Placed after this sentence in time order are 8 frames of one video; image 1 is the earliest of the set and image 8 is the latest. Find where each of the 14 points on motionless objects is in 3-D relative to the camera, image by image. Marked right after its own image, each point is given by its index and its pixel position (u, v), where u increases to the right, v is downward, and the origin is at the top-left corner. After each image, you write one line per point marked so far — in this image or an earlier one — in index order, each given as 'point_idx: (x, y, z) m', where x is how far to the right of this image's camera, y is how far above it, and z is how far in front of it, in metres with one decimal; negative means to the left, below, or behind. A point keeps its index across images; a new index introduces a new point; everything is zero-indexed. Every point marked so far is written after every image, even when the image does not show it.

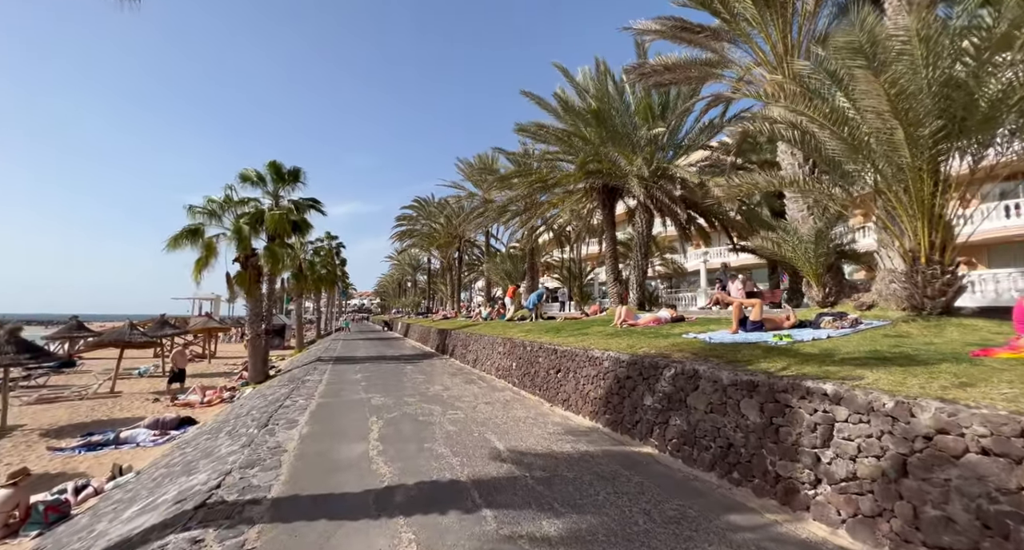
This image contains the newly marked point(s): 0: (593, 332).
0: (+1.9, -1.5, +10.5) m
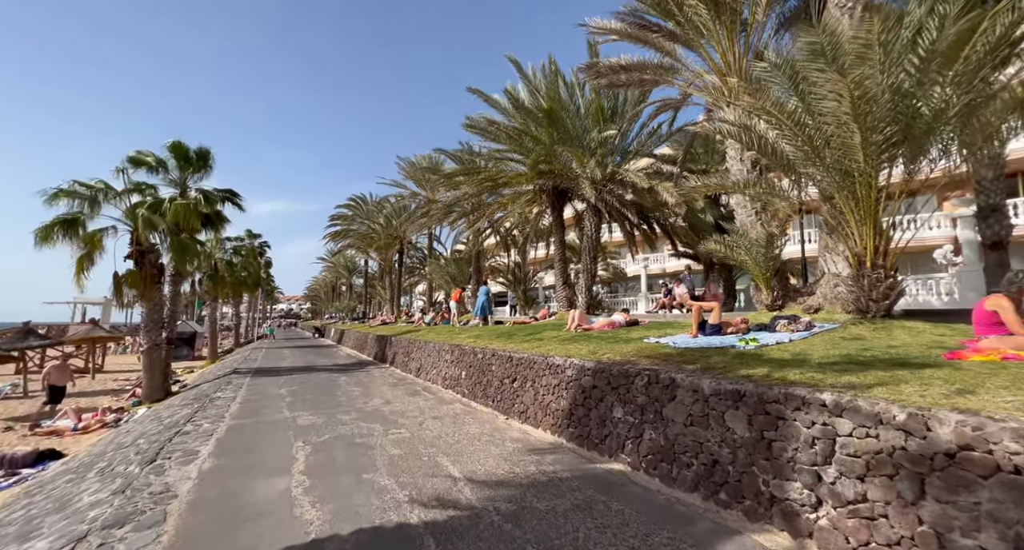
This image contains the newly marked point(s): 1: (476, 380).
0: (+0.7, -1.5, +10.0) m
1: (-0.4, -2.3, +9.9) m
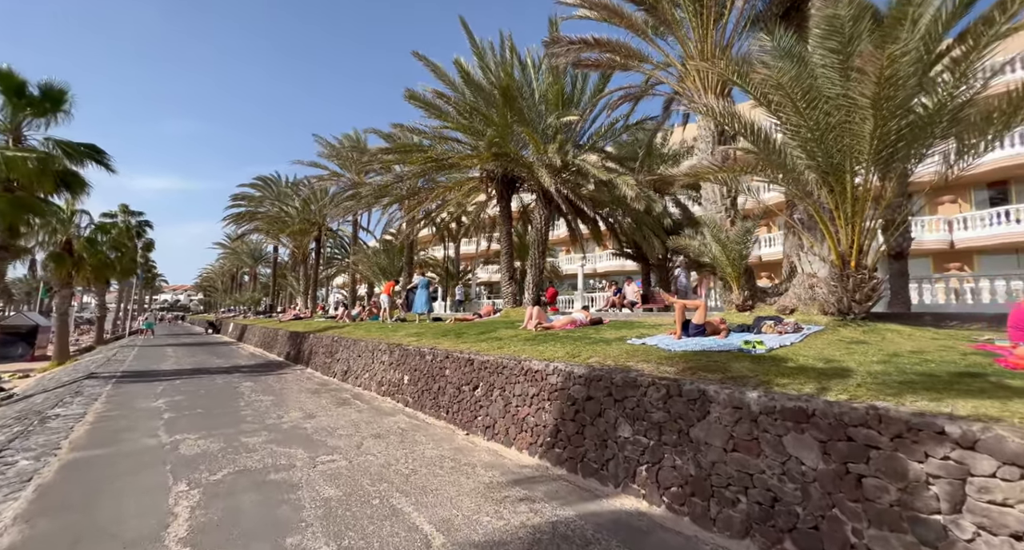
0: (-0.2, -1.4, +8.7) m
1: (-1.4, -2.1, +8.5) m
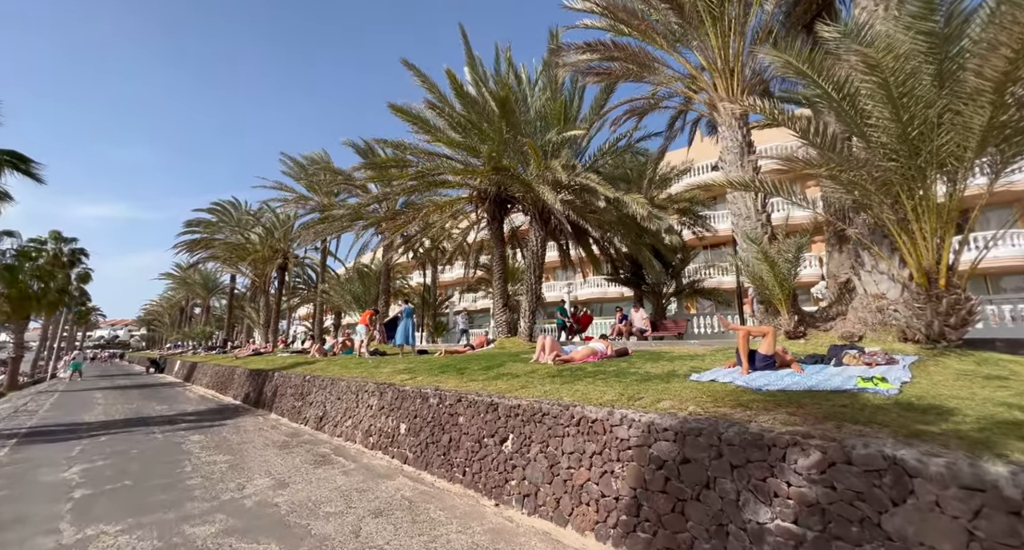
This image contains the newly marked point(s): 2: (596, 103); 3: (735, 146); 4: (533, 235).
0: (0.0, -1.8, +7.3) m
1: (-1.1, -2.5, +7.0) m
2: (+2.4, +4.9, +13.0) m
3: (+4.3, +2.5, +8.7) m
4: (+0.7, +1.5, +16.8) m
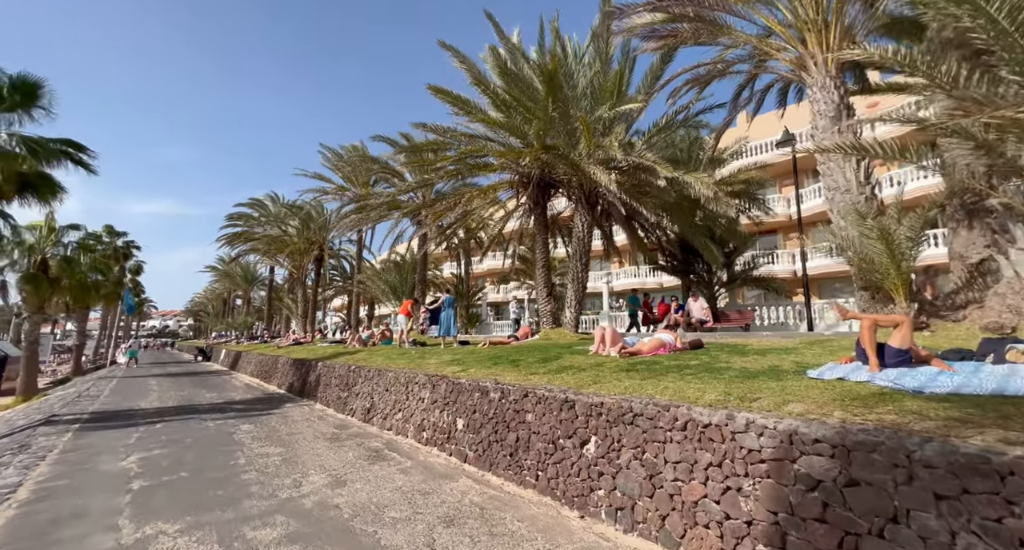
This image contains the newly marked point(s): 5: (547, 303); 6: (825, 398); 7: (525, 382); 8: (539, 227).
0: (+1.0, -1.5, +6.7) m
1: (-0.1, -2.2, +6.4) m
2: (+3.7, +5.3, +12.0) m
3: (+5.3, +2.7, +7.7) m
4: (+2.3, +1.9, +16.0) m
5: (+1.2, -1.0, +16.5) m
6: (+2.6, -1.0, +3.7) m
7: (+0.2, -1.6, +7.0) m
8: (+0.9, +1.8, +16.6) m
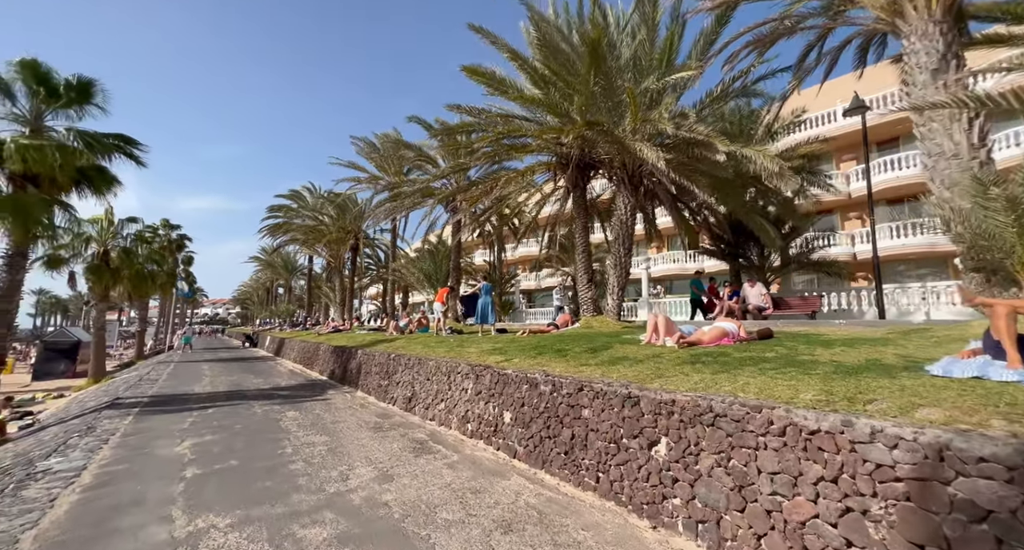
0: (+1.7, -1.3, +6.1) m
1: (+0.6, -2.0, +6.0) m
2: (+4.7, +5.7, +11.1) m
3: (+6.0, +3.0, +6.7) m
4: (+3.6, +2.4, +15.3) m
5: (+2.6, -0.5, +15.9) m
6: (+3.1, -0.8, +3.0) m
7: (+0.9, -1.4, +6.6) m
8: (+2.3, +2.3, +16.0) m
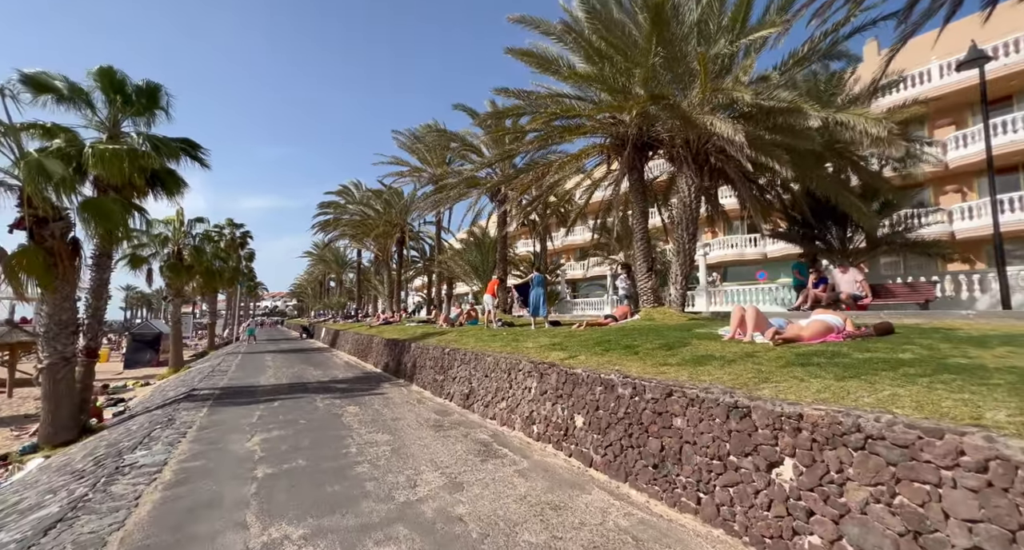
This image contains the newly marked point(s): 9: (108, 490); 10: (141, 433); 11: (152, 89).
0: (+2.6, -1.2, +5.3) m
1: (+1.5, -1.9, +5.3) m
2: (+5.9, +6.0, +9.8) m
3: (+6.9, +3.3, +5.4) m
4: (+5.3, +2.8, +14.2) m
5: (+4.5, -0.1, +14.9) m
6: (+3.7, -0.7, +2.1) m
7: (+1.9, -1.3, +5.8) m
8: (+4.1, +2.7, +15.0) m
9: (-5.8, -3.1, +6.5) m
10: (-8.1, -3.3, +9.8) m
11: (-12.3, +6.4, +15.7) m
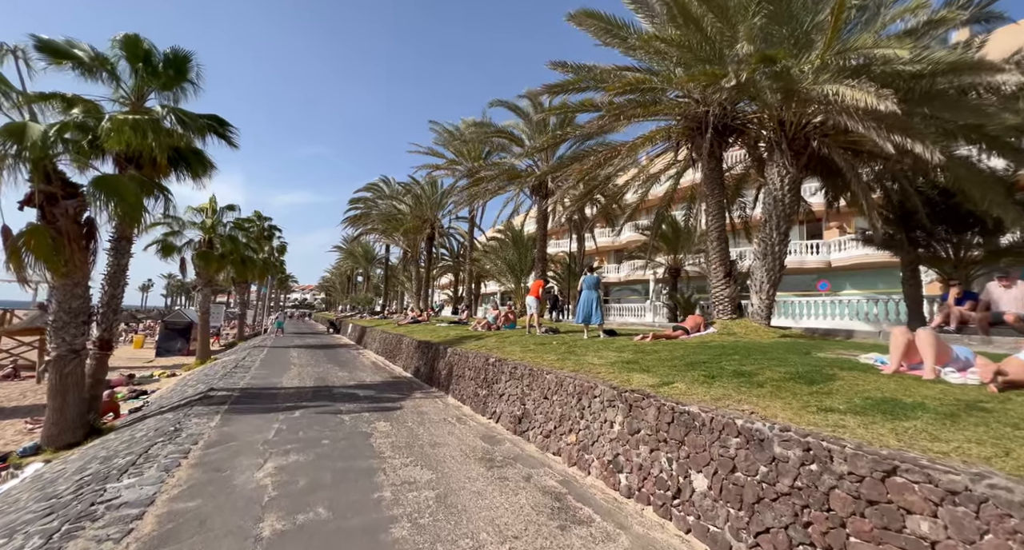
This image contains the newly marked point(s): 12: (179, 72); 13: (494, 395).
0: (+3.6, -1.2, +3.3) m
1: (+2.5, -2.0, +3.3) m
2: (+7.4, +5.8, +7.6) m
3: (+8.0, +3.0, +3.1) m
4: (+6.9, +2.6, +12.0) m
5: (+6.0, -0.3, +12.8) m
6: (+4.5, -0.9, 0.0) m
7: (+2.9, -1.4, +3.8) m
8: (+5.7, +2.5, +12.9) m
9: (-4.8, -2.9, +4.9) m
10: (-6.9, -3.0, +8.4) m
11: (-10.5, +6.8, +14.5) m
12: (-10.6, +6.4, +14.5) m
13: (-0.4, -2.7, +10.2) m
